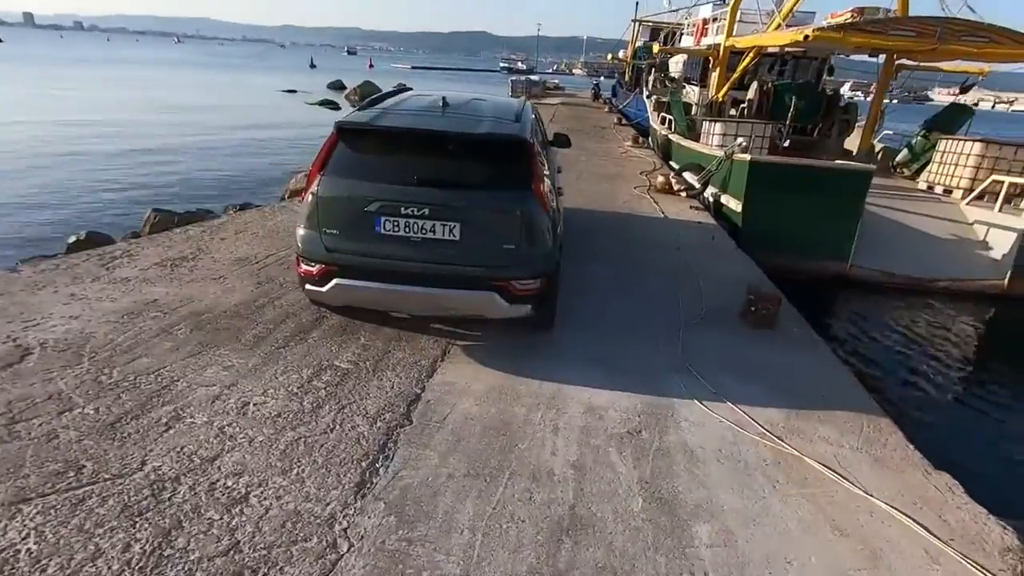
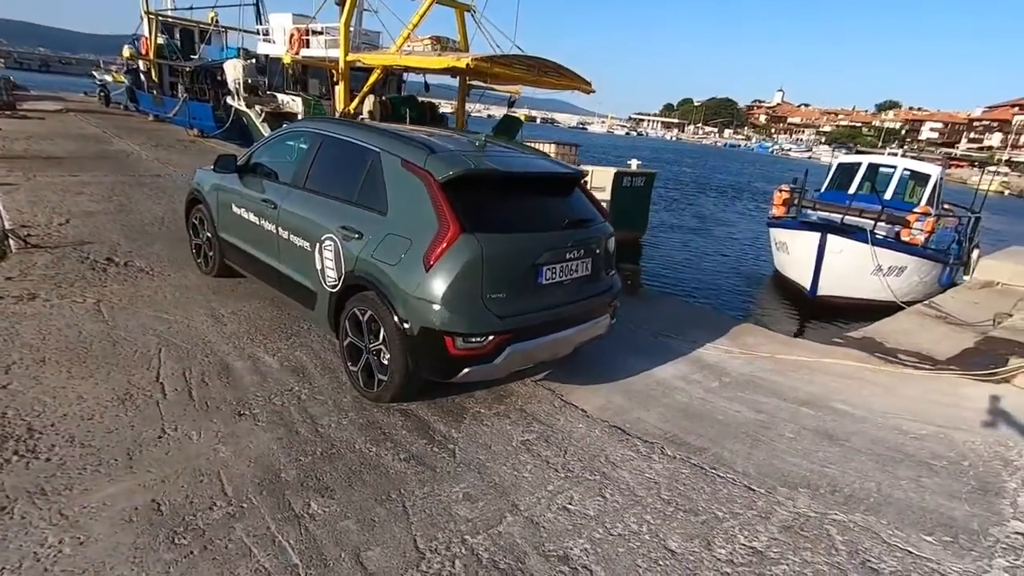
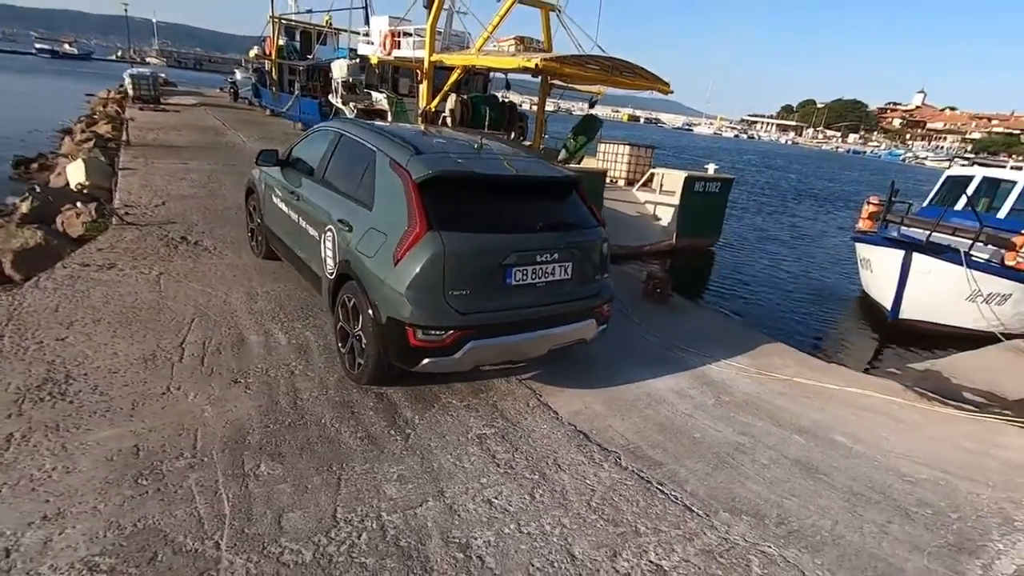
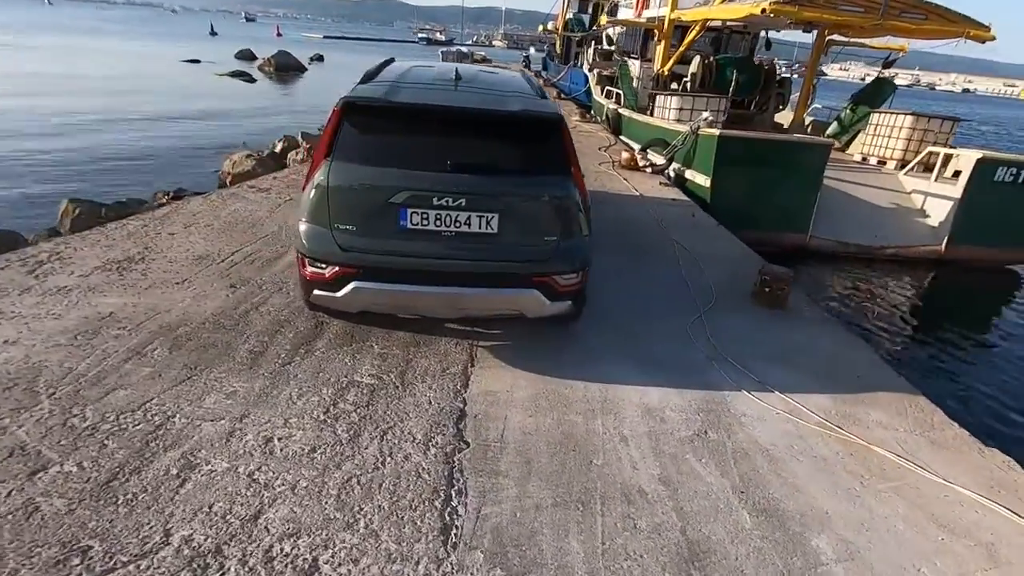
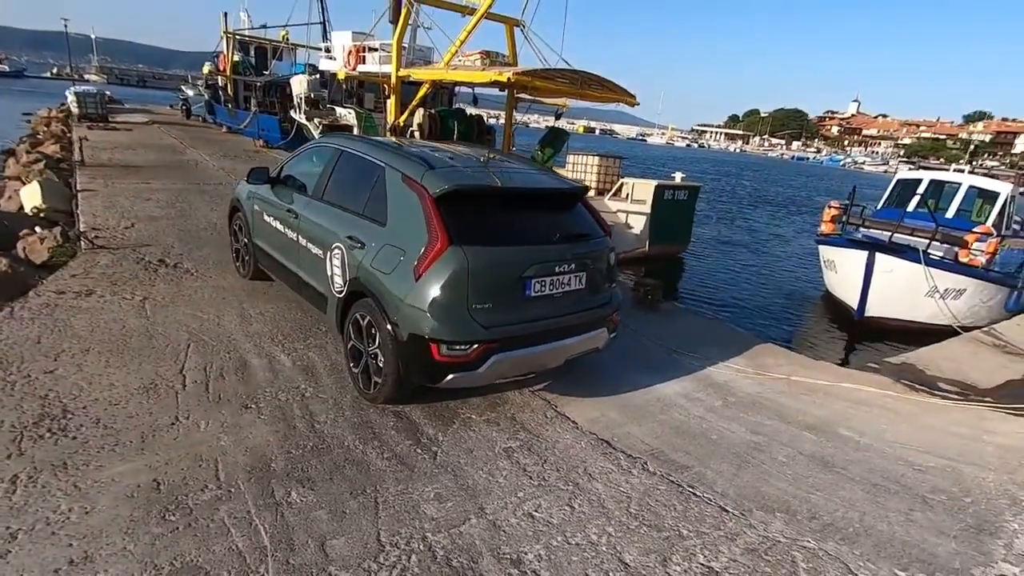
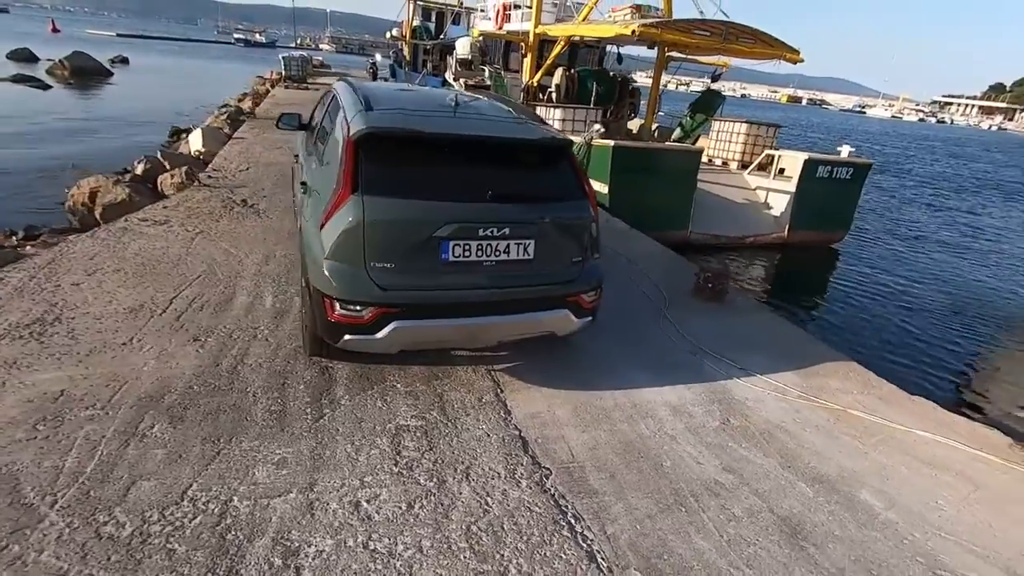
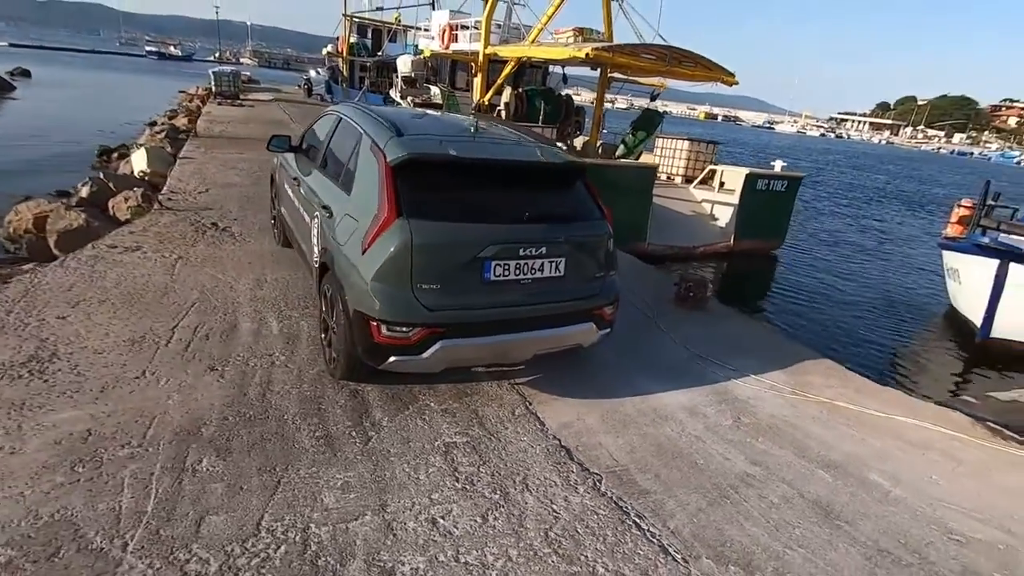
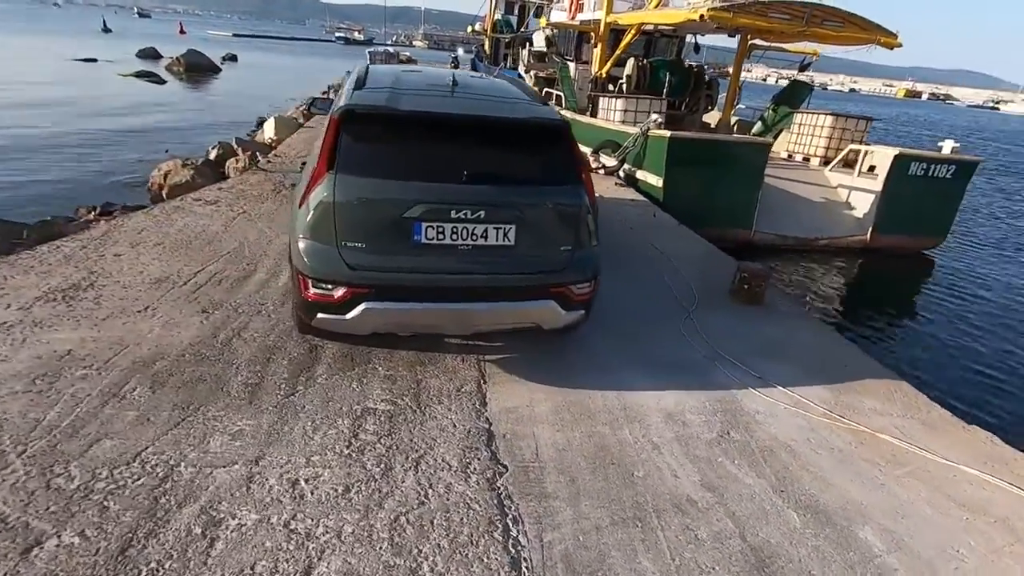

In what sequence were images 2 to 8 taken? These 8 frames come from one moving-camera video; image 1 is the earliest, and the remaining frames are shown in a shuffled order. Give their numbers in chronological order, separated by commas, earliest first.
4, 8, 6, 7, 3, 5, 2
